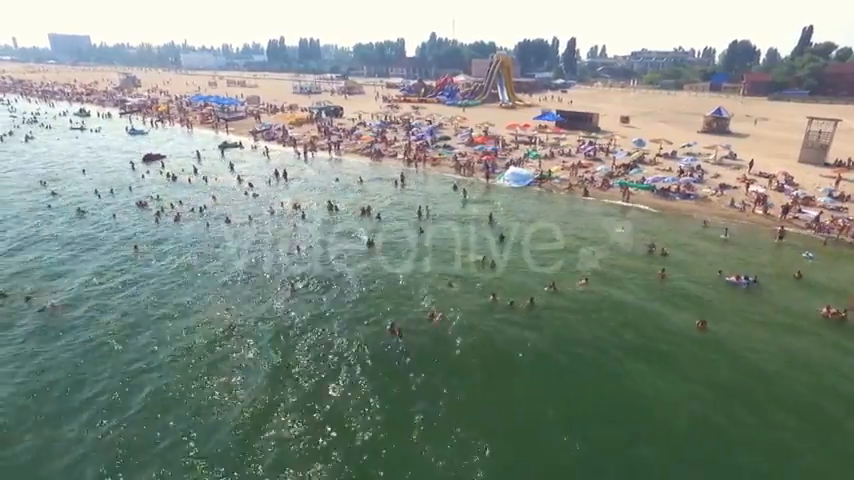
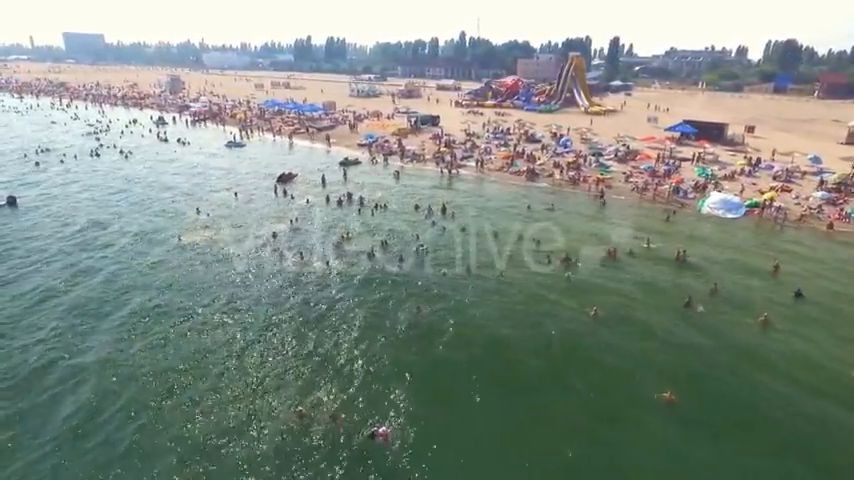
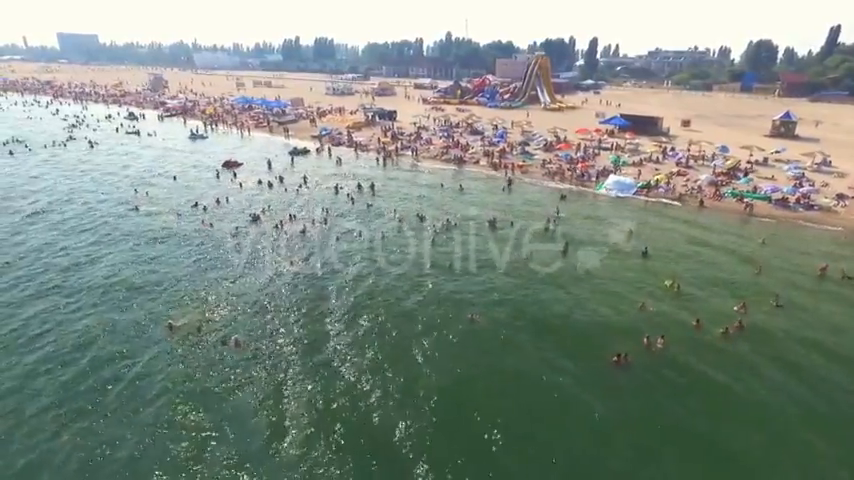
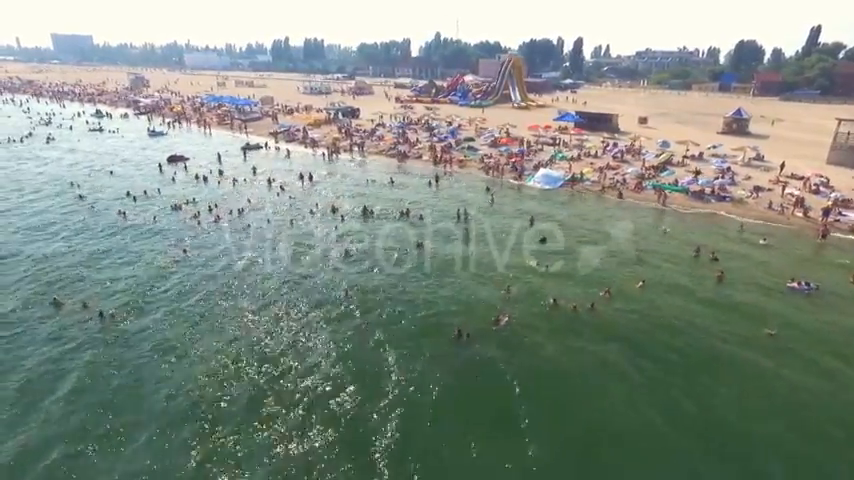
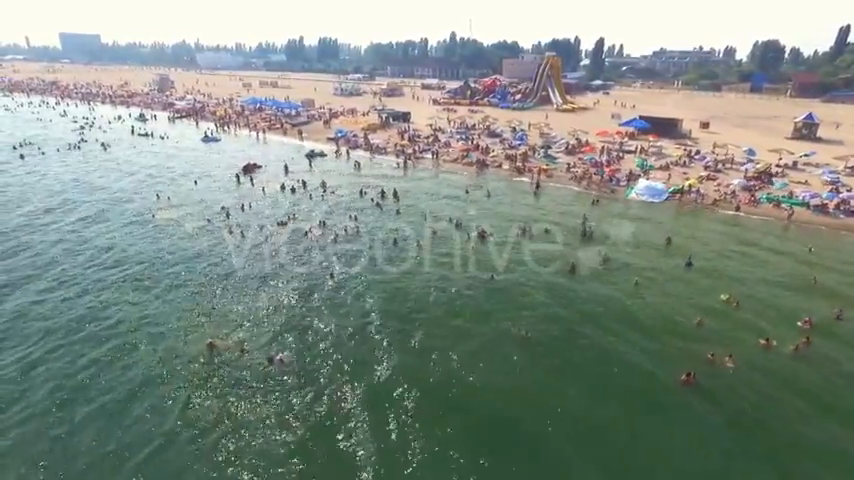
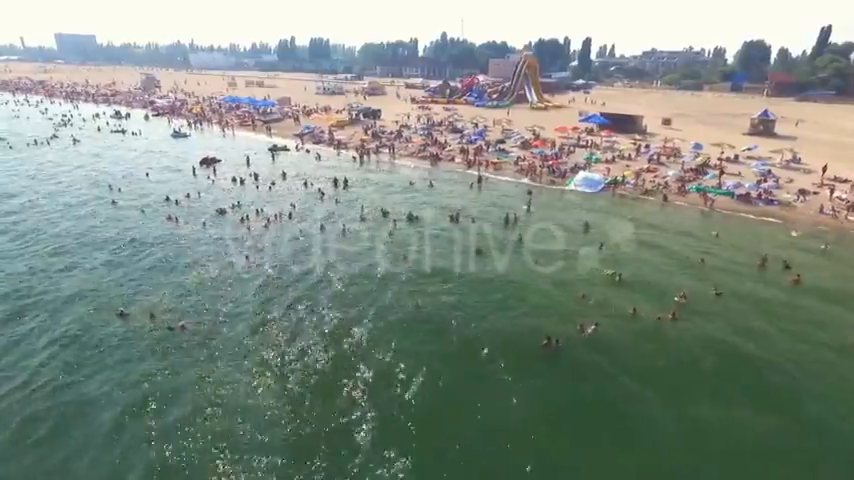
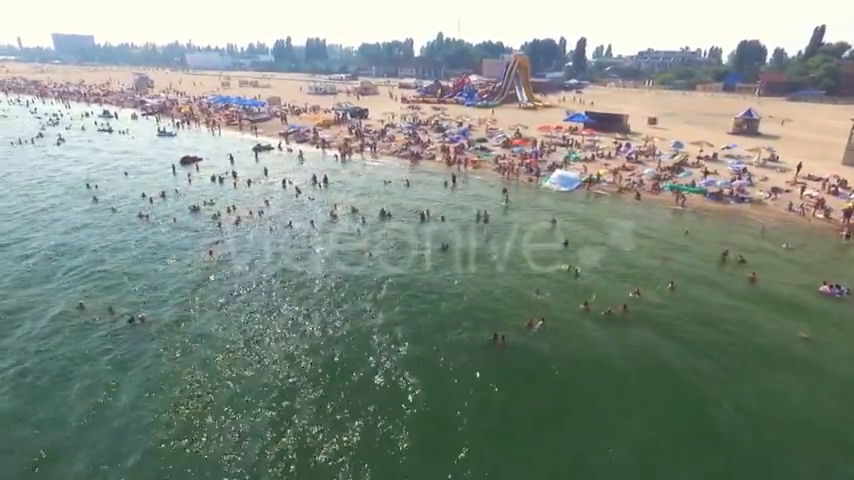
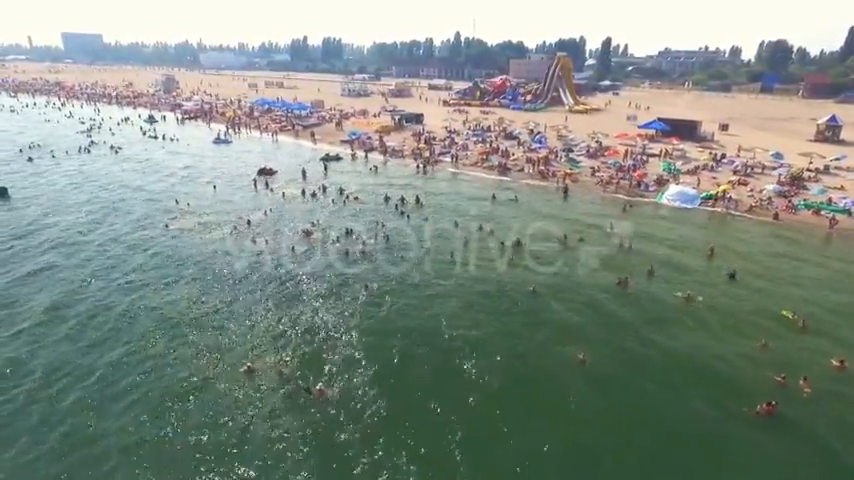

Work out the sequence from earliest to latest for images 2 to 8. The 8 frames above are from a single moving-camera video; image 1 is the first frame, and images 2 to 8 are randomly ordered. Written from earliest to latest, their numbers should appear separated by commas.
4, 7, 6, 3, 5, 8, 2
